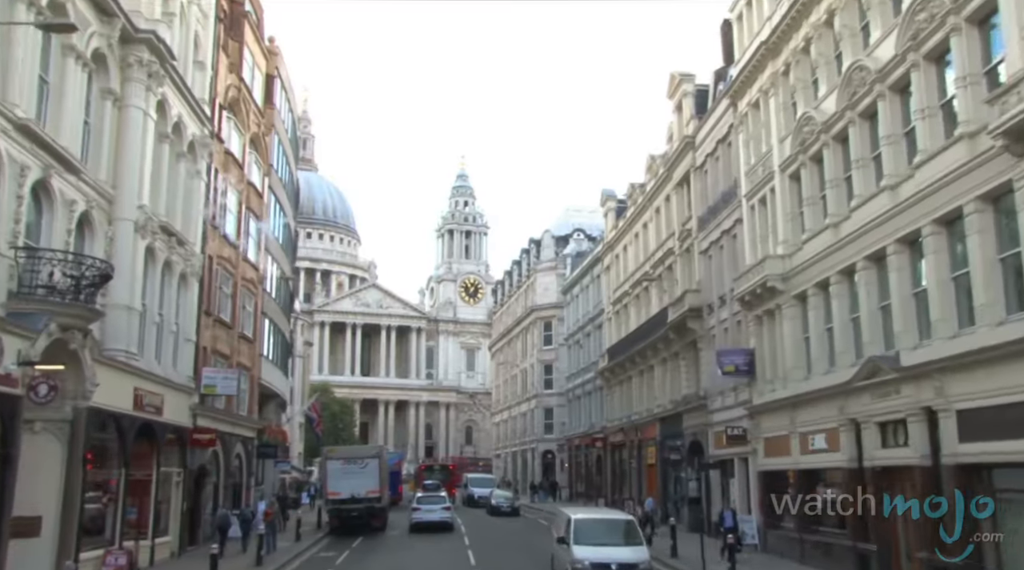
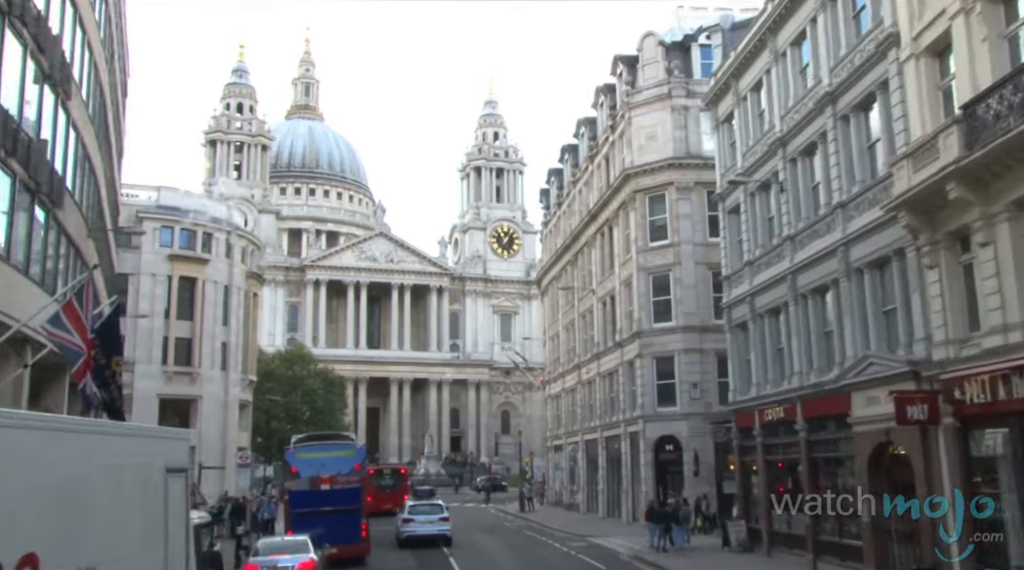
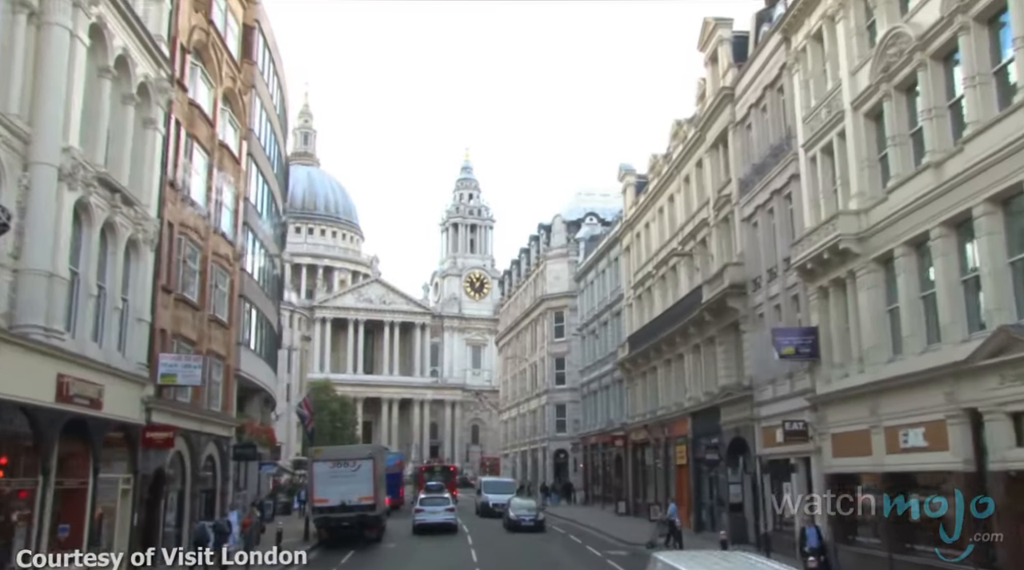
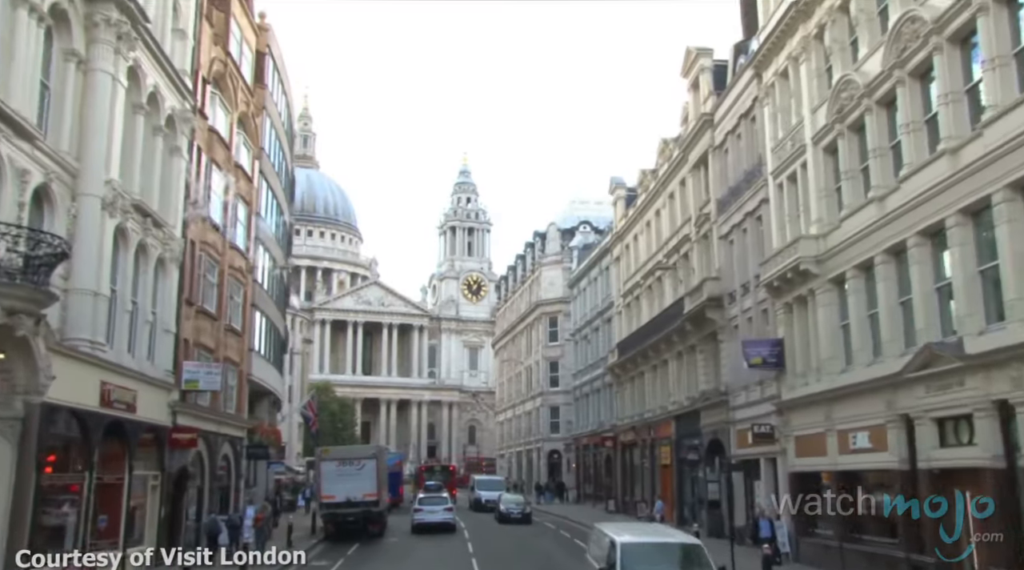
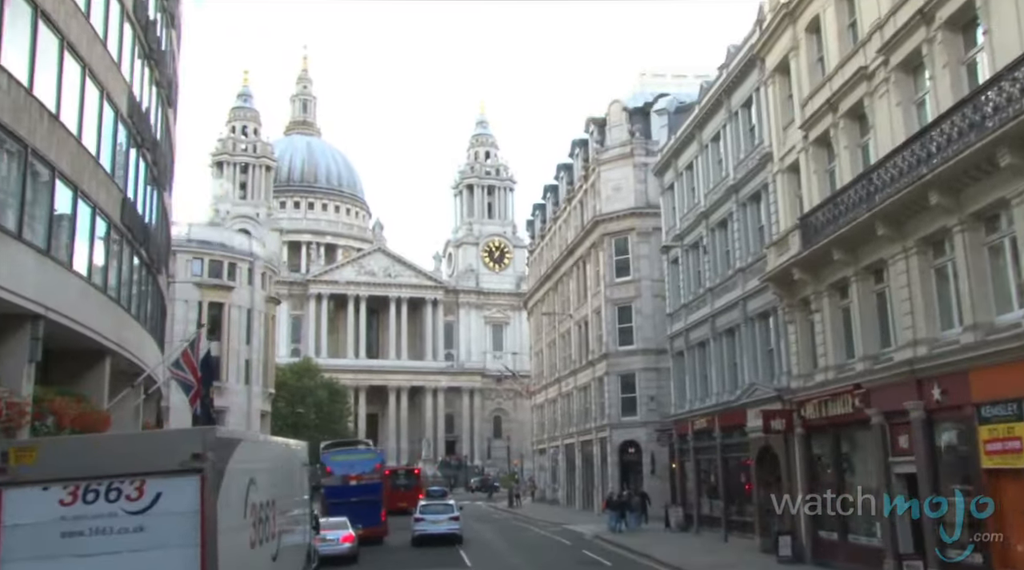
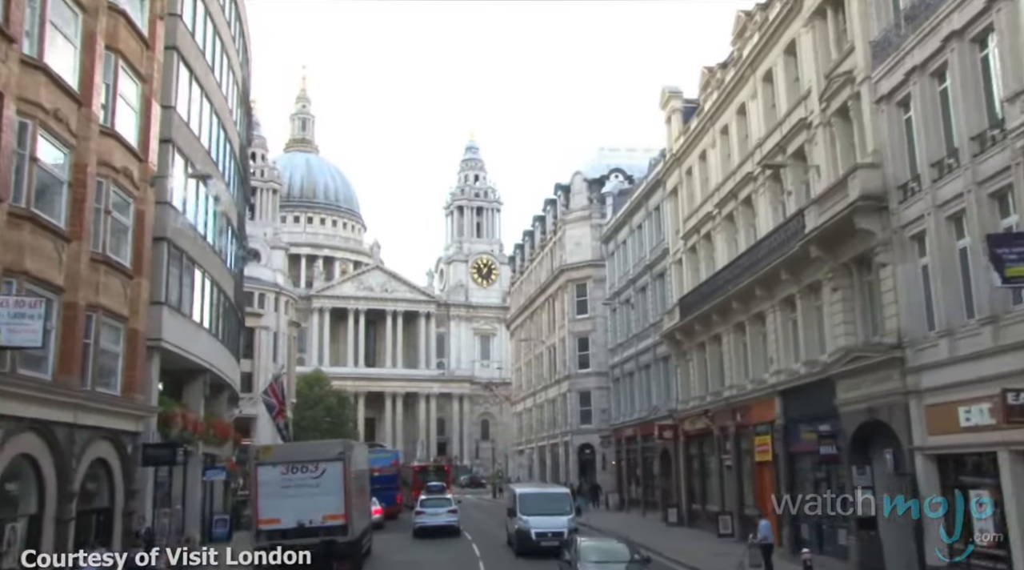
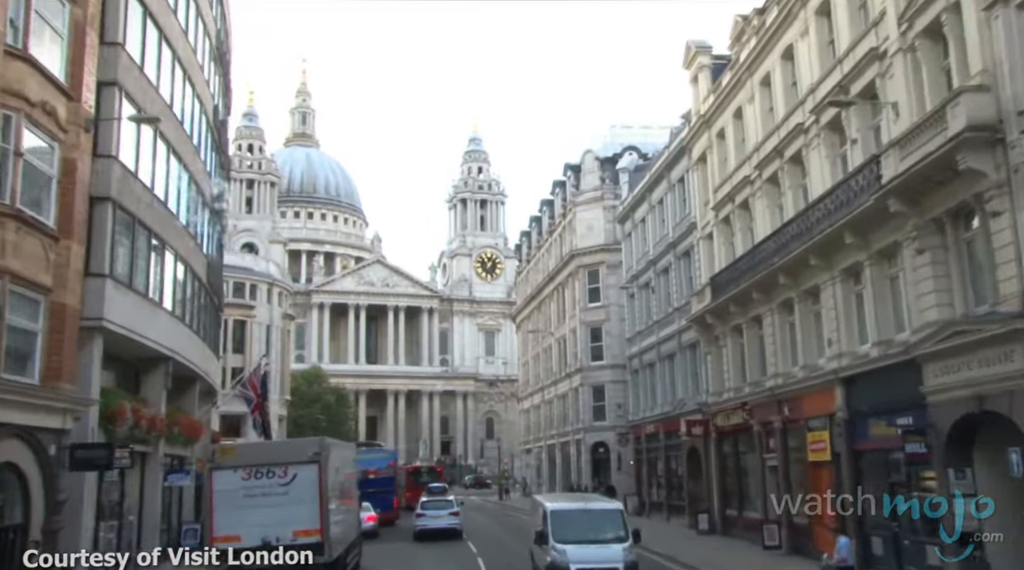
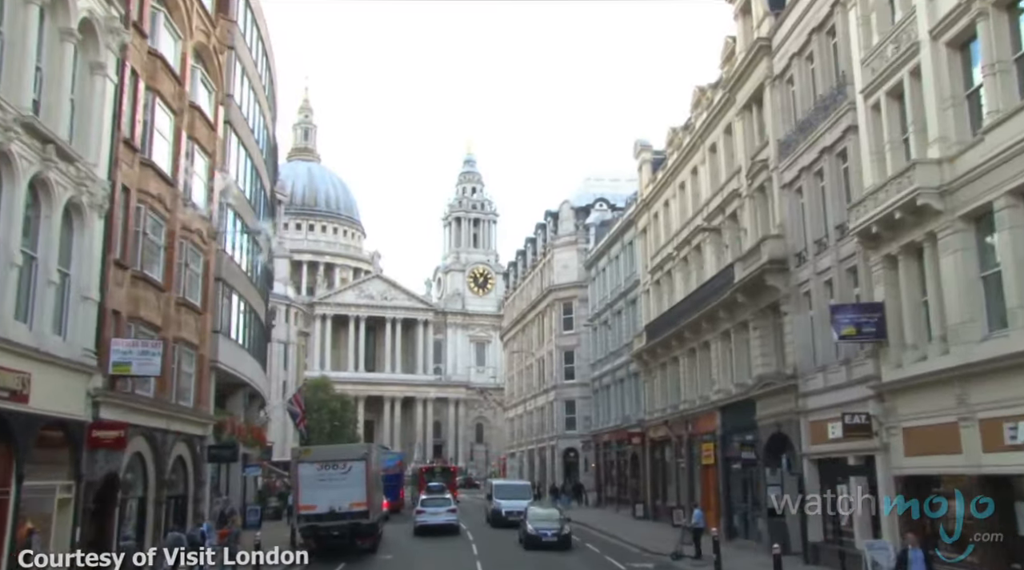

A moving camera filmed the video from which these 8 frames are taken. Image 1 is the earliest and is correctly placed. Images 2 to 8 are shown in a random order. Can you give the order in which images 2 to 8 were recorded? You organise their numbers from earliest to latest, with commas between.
4, 3, 8, 6, 7, 5, 2
